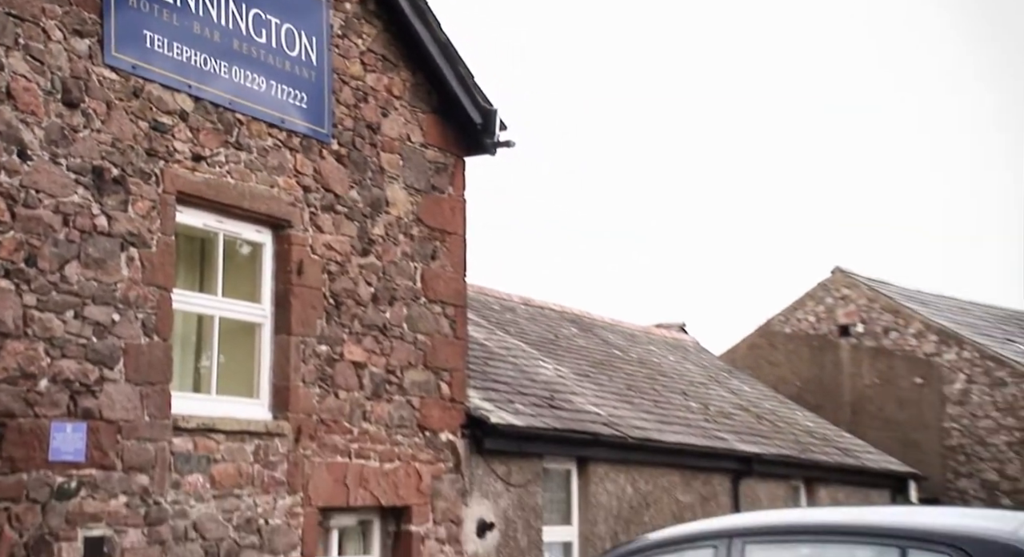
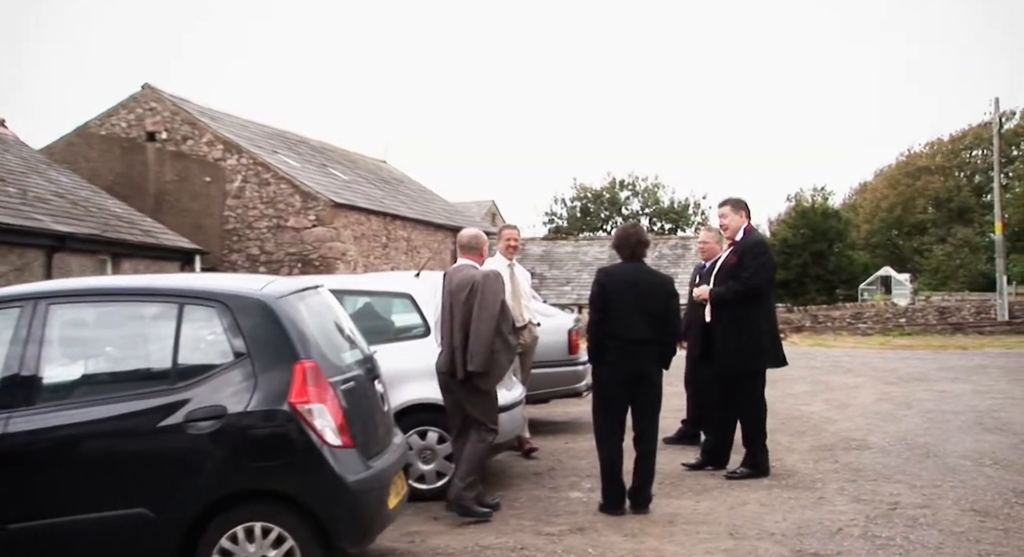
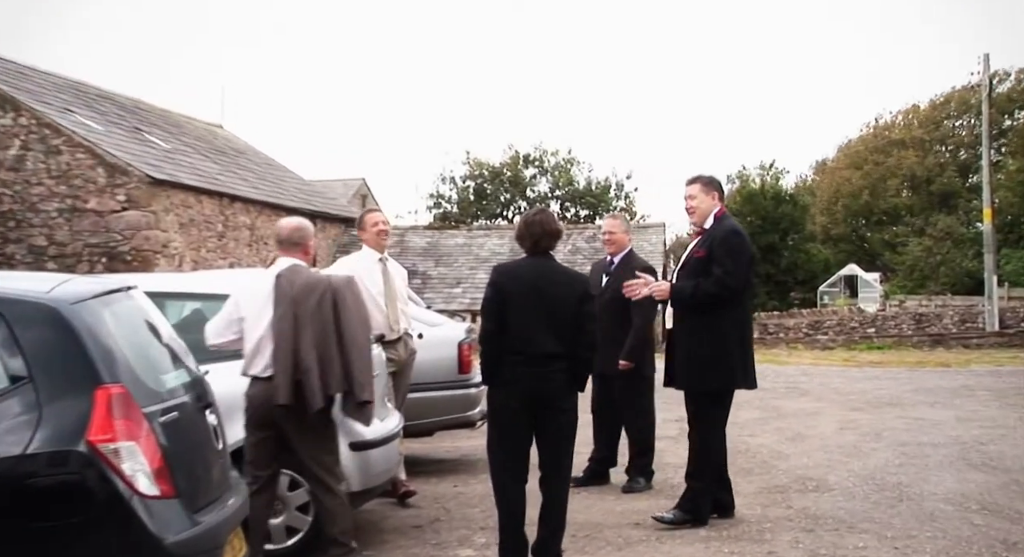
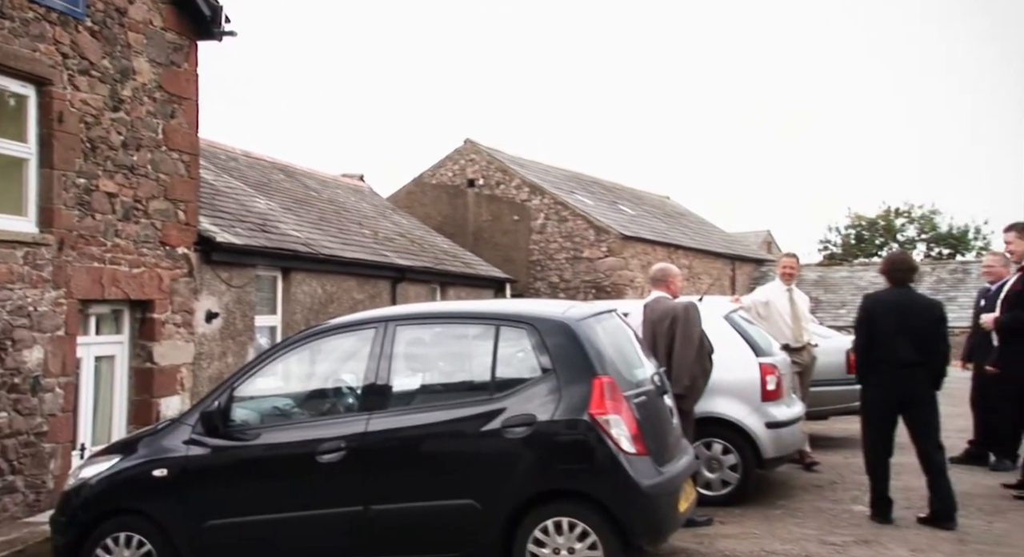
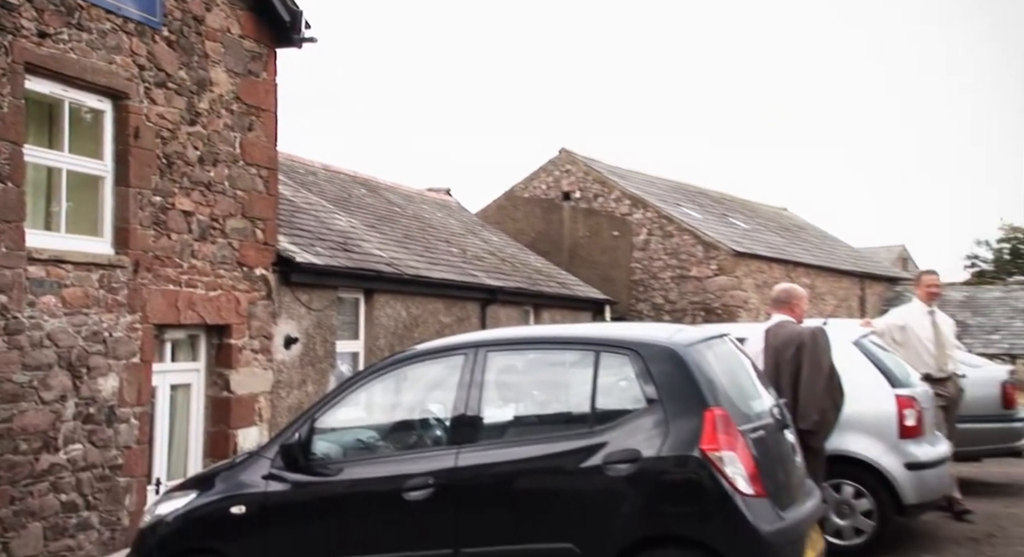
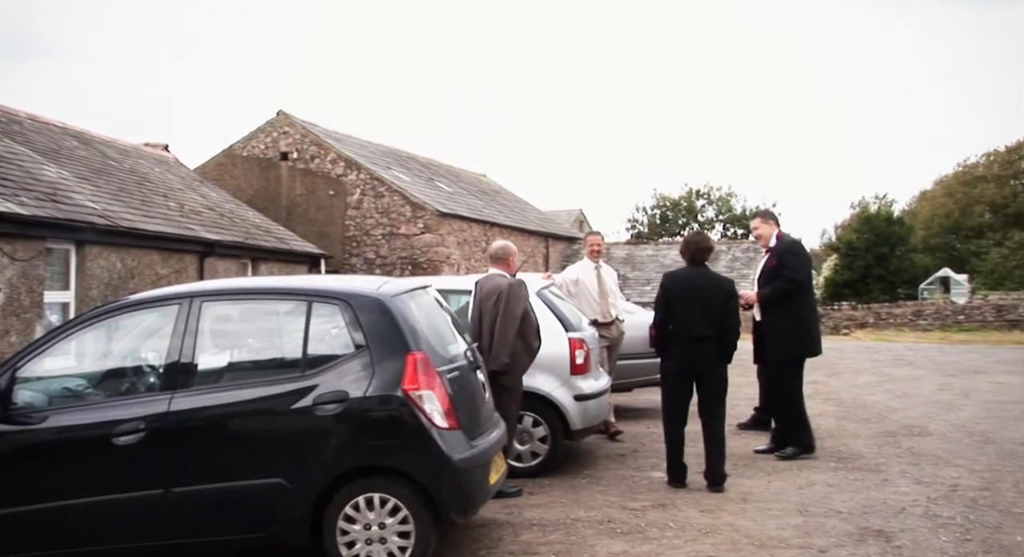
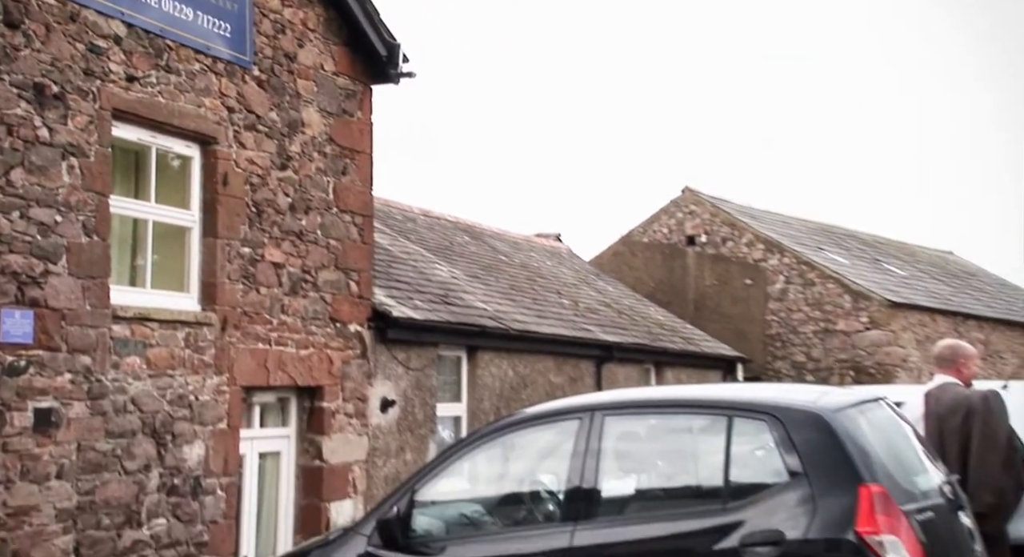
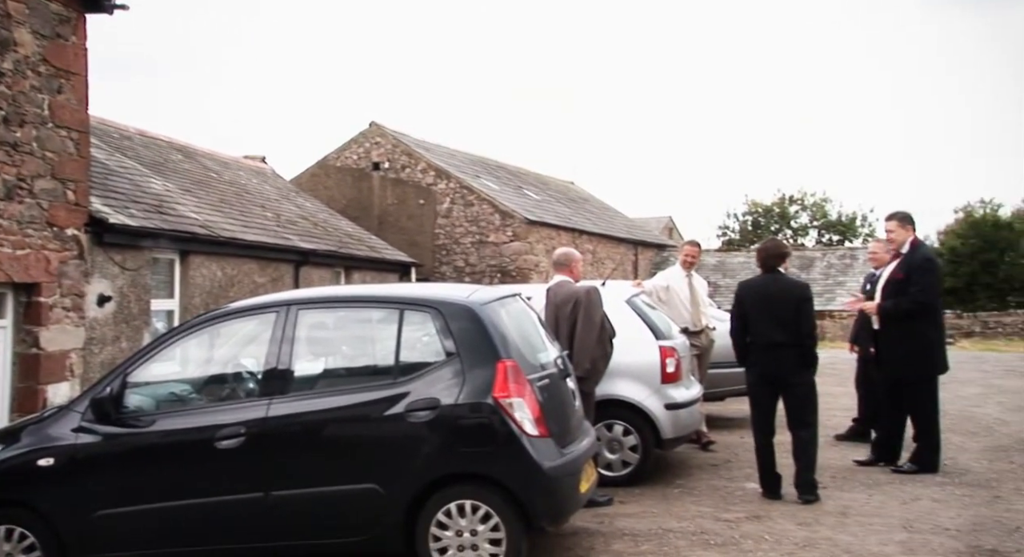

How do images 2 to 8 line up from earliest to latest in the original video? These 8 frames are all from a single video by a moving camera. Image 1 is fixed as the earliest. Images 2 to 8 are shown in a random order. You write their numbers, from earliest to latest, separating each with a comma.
7, 5, 4, 8, 6, 2, 3
